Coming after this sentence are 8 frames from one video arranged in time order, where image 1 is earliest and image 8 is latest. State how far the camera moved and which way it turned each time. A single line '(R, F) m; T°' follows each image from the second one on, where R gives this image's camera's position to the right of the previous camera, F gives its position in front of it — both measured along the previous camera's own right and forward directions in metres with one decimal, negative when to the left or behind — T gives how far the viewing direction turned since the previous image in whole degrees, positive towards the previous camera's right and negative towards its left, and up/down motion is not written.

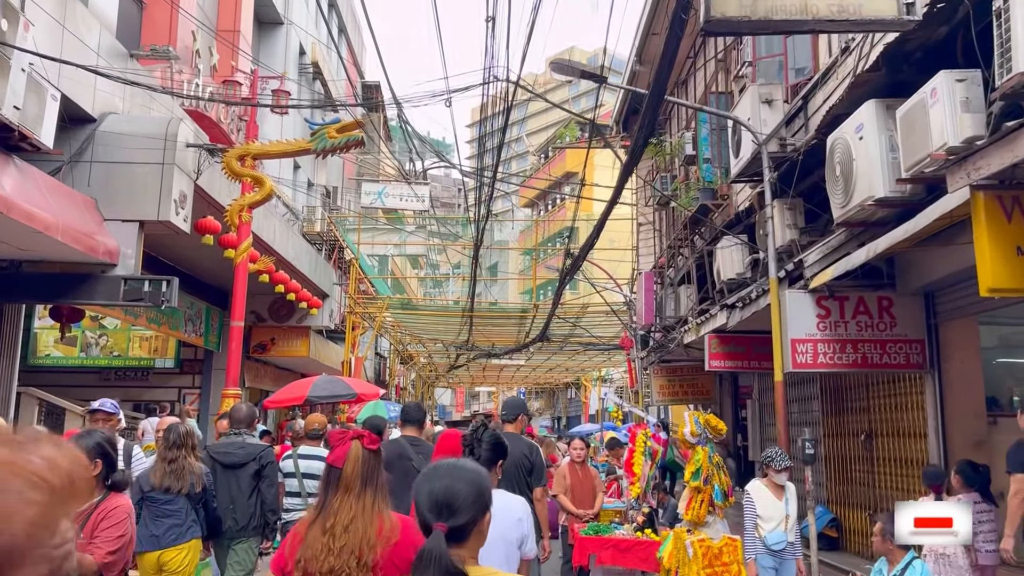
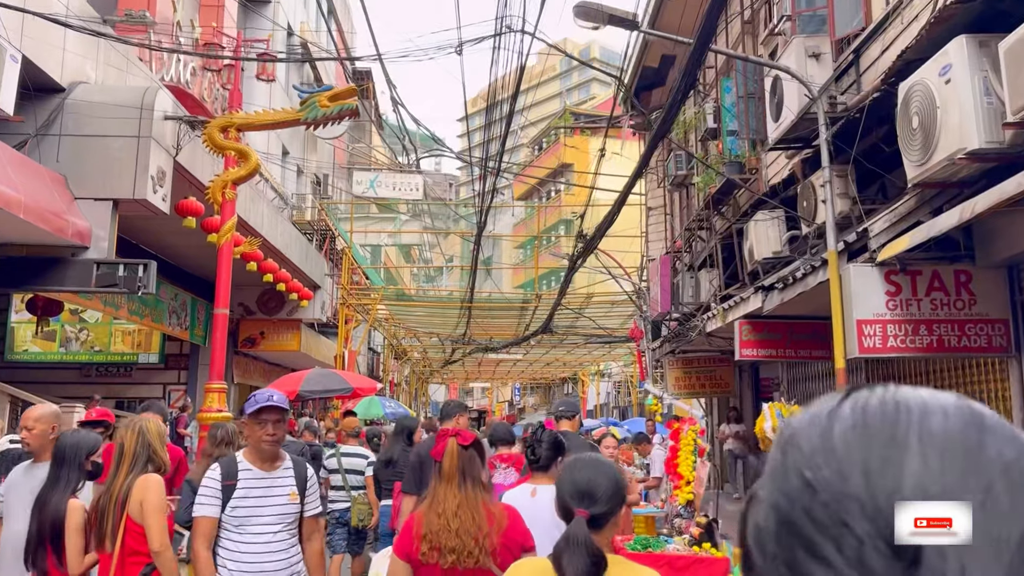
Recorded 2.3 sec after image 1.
(-0.2, +0.9) m; +1°
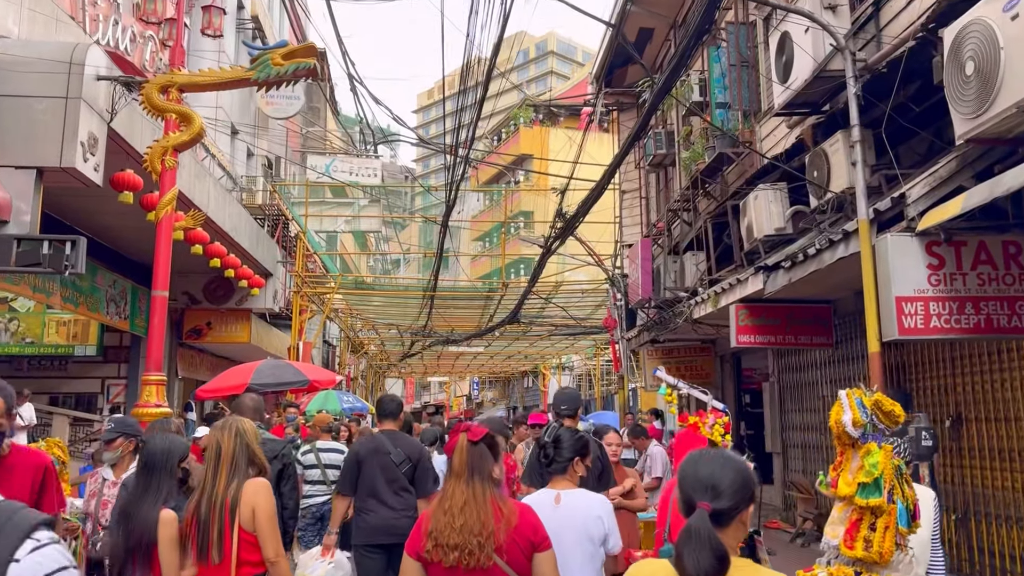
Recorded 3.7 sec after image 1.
(-0.2, +0.9) m; +3°
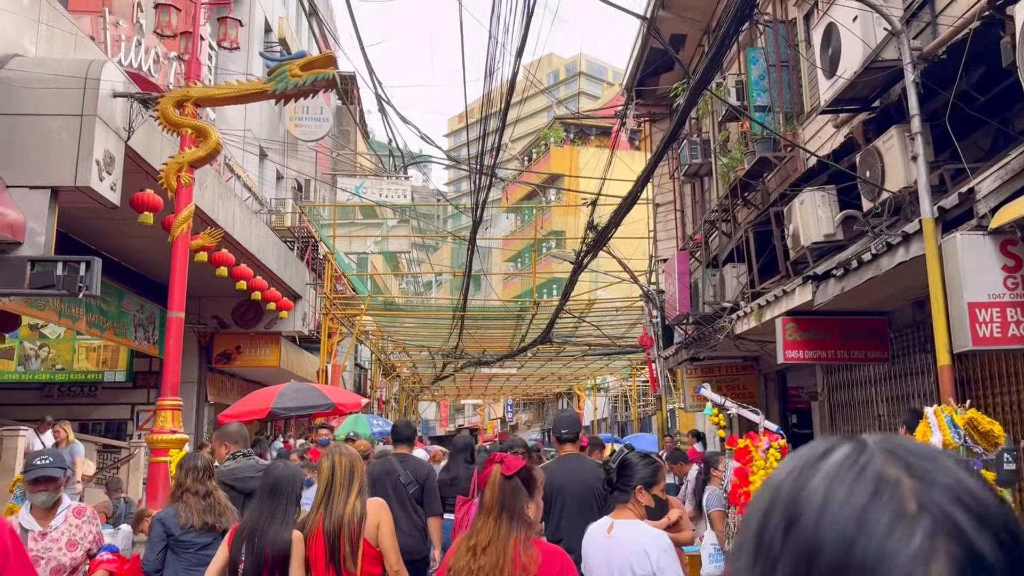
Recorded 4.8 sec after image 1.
(0.0, +0.5) m; -2°
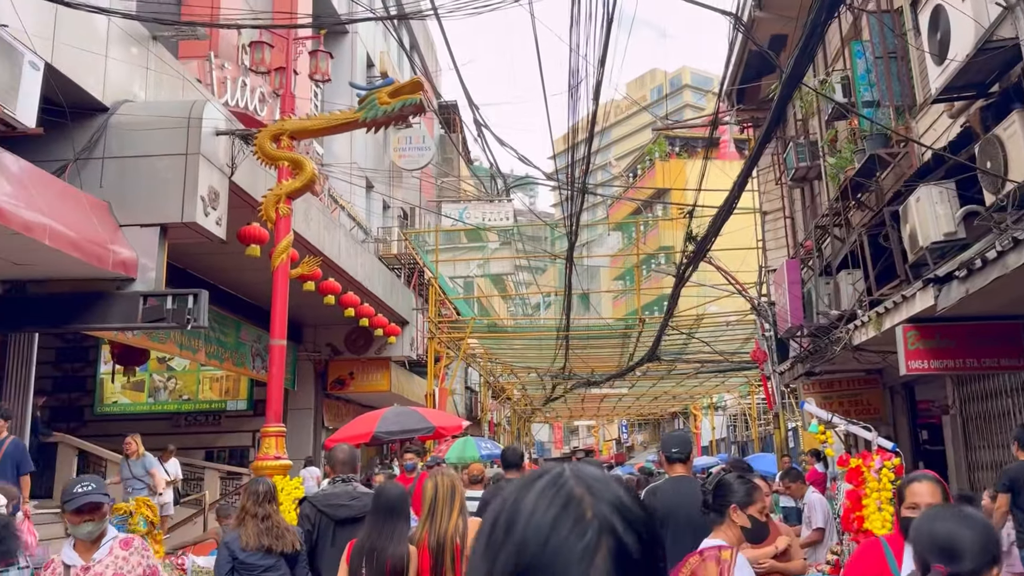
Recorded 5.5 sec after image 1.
(+0.2, +0.2) m; -8°
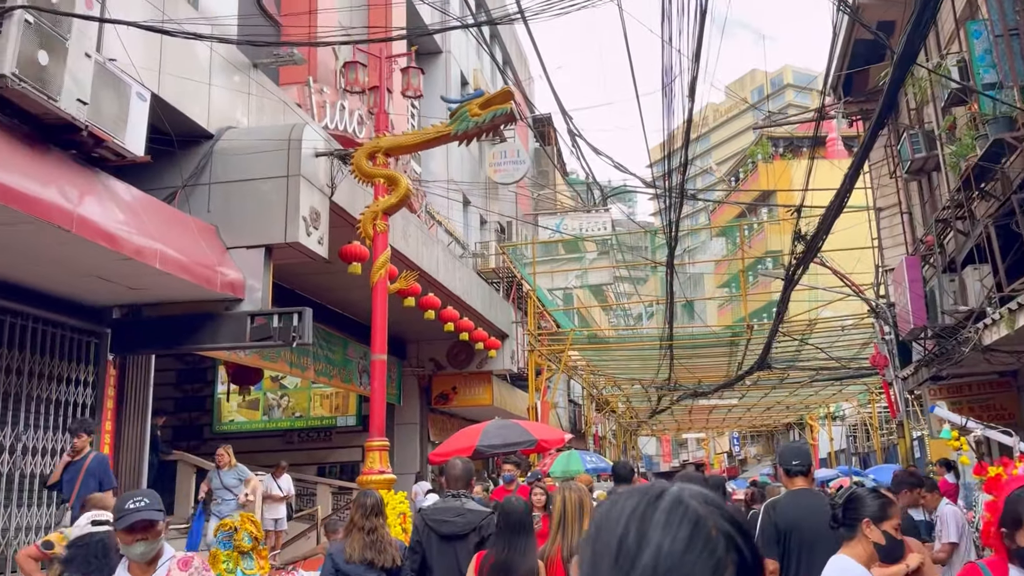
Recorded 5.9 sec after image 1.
(0.0, +0.1) m; -7°
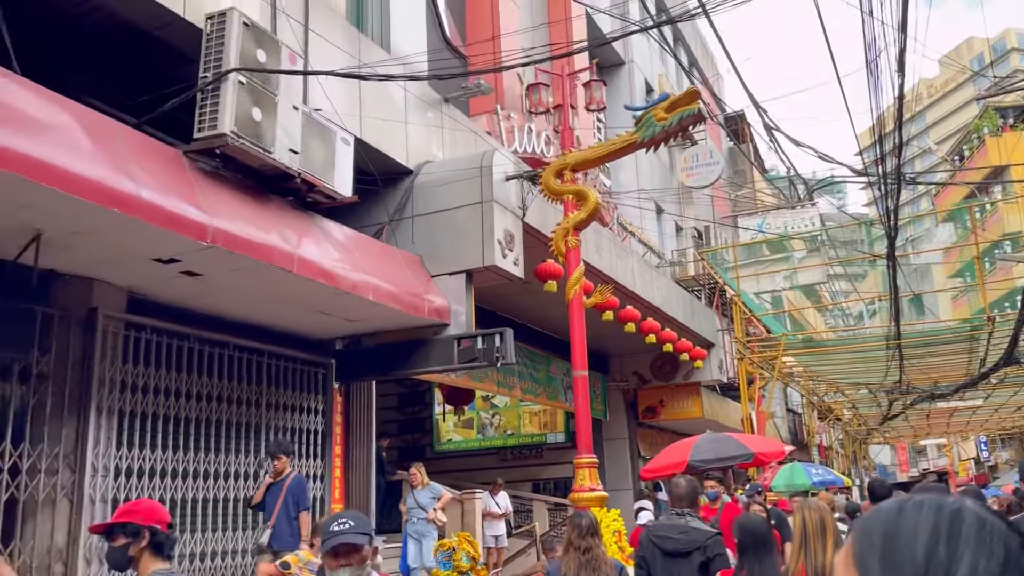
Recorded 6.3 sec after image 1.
(0.0, +0.1) m; -14°
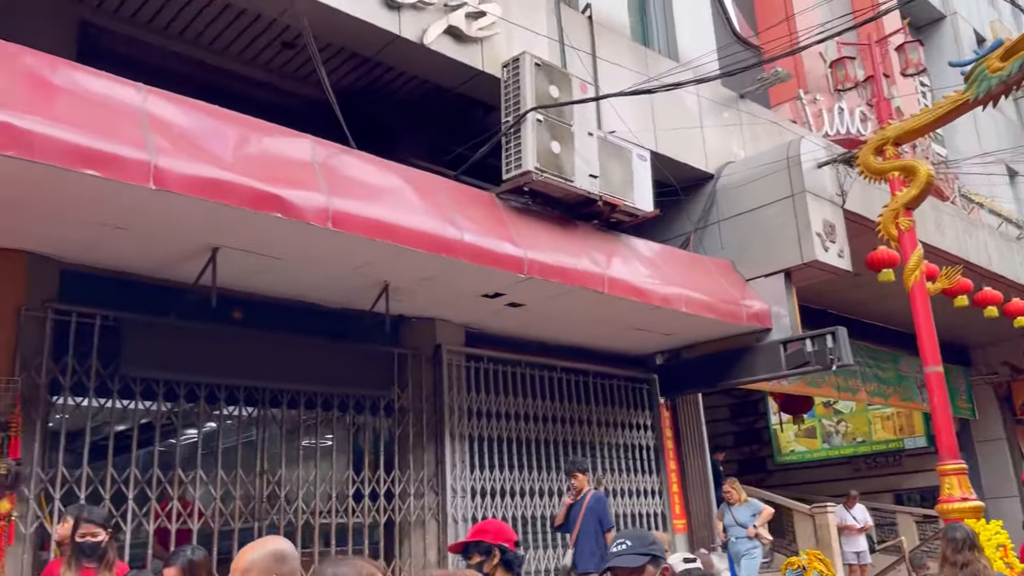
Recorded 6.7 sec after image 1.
(0.0, +0.1) m; -22°
